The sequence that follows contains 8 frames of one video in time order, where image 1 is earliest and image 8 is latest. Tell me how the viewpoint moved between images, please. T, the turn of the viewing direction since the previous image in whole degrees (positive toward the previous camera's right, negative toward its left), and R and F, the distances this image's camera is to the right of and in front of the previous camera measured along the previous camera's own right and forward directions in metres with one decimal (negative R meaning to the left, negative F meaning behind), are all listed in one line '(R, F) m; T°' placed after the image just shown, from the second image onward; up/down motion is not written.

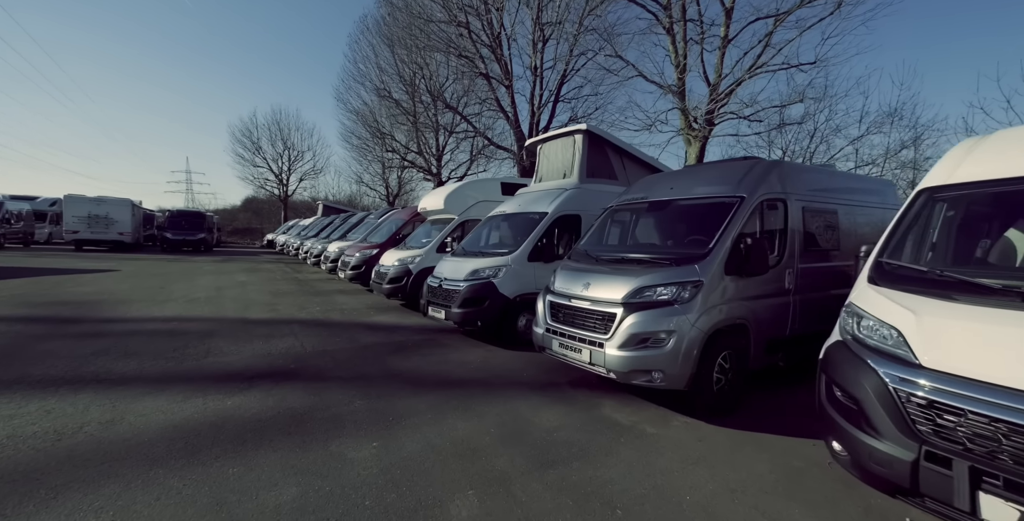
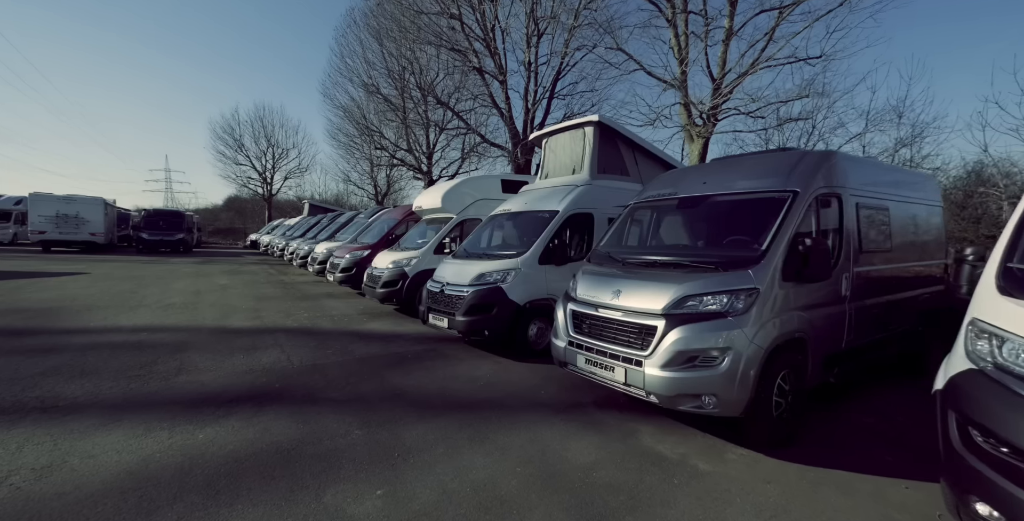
(-0.3, +0.6) m; +2°
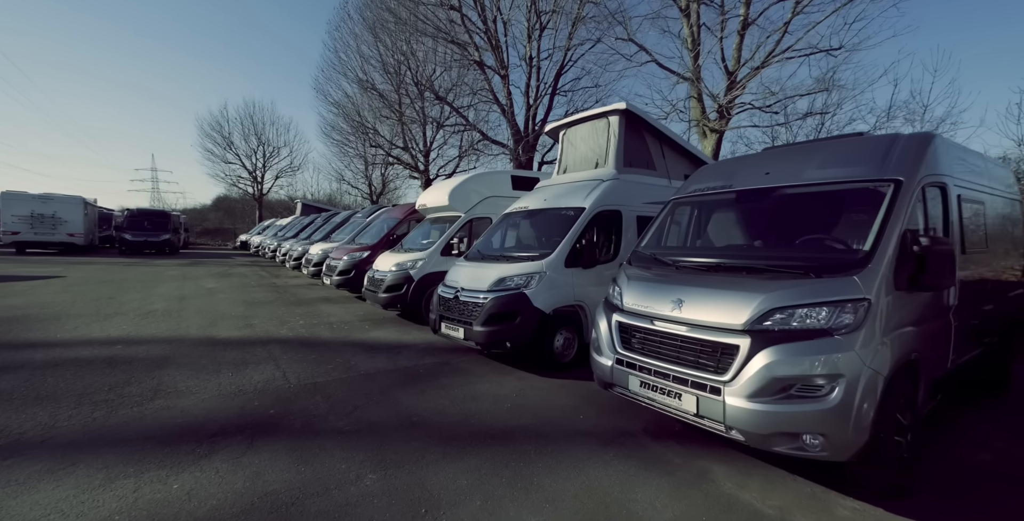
(-0.4, +0.6) m; +1°
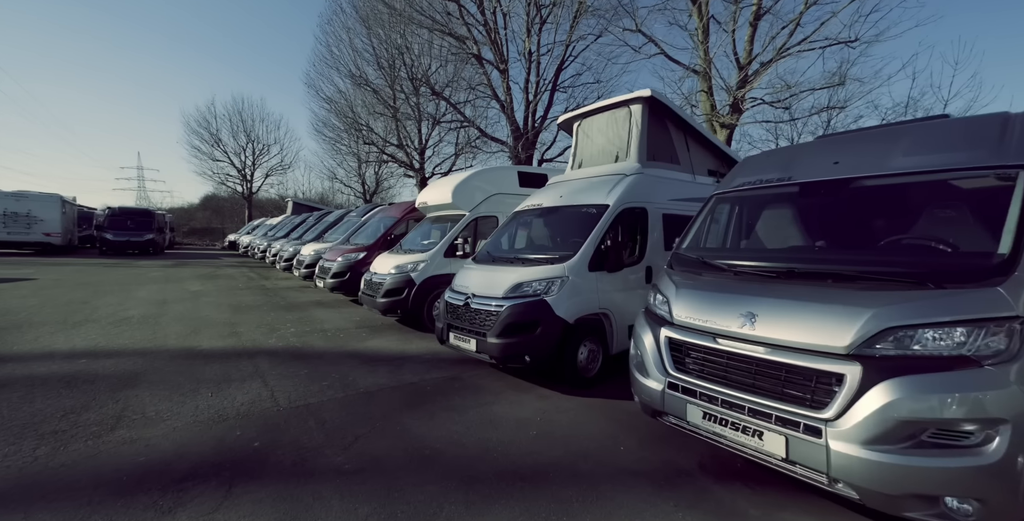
(-0.3, +0.6) m; +1°
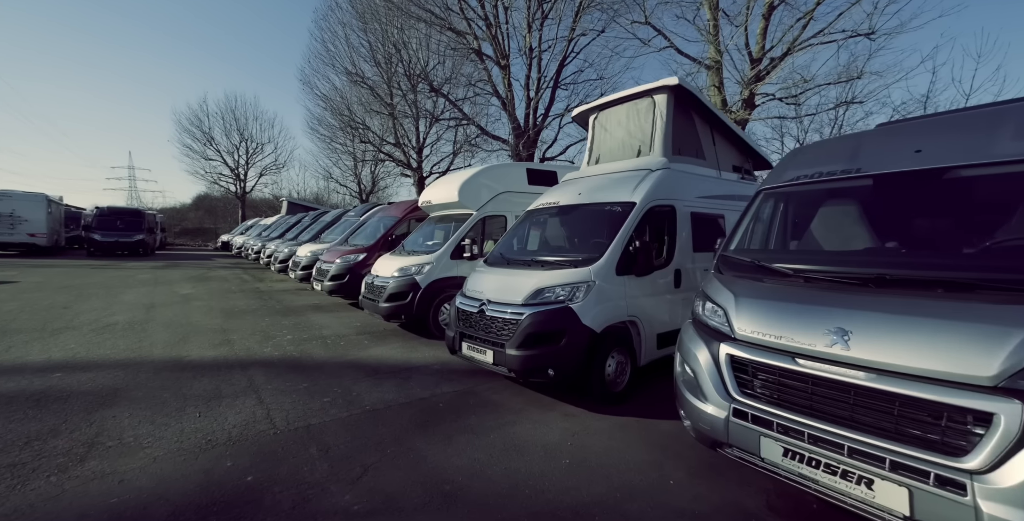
(-0.2, +0.4) m; +1°
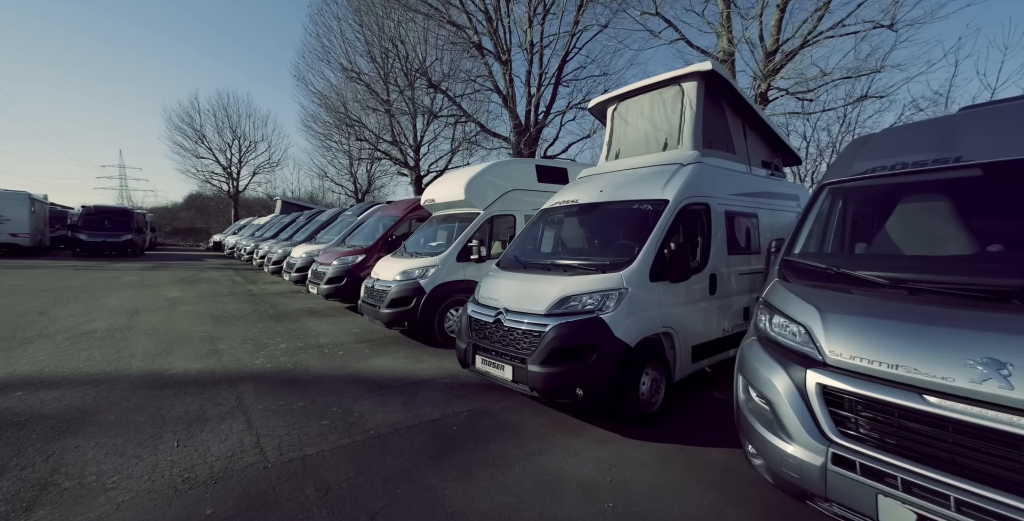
(-0.2, +0.5) m; +1°
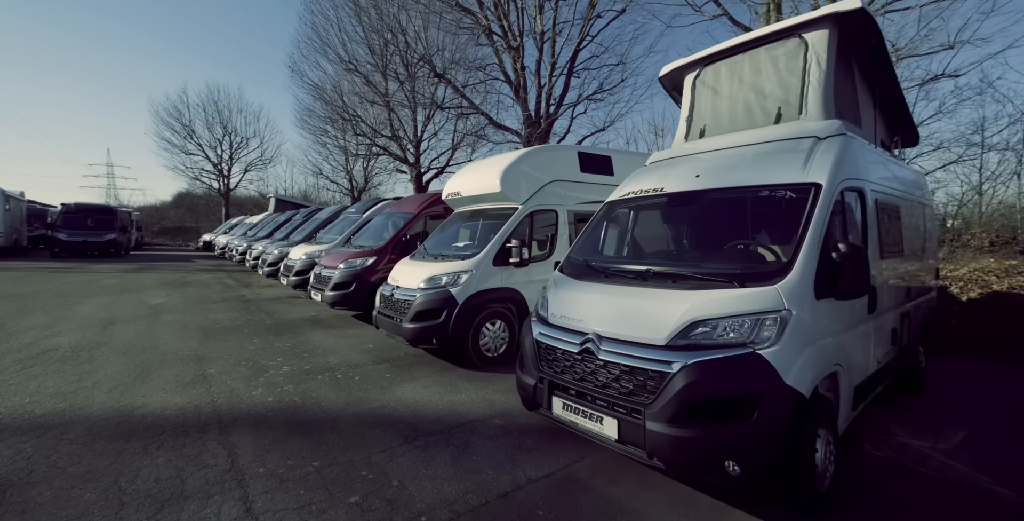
(-0.7, +1.1) m; +1°
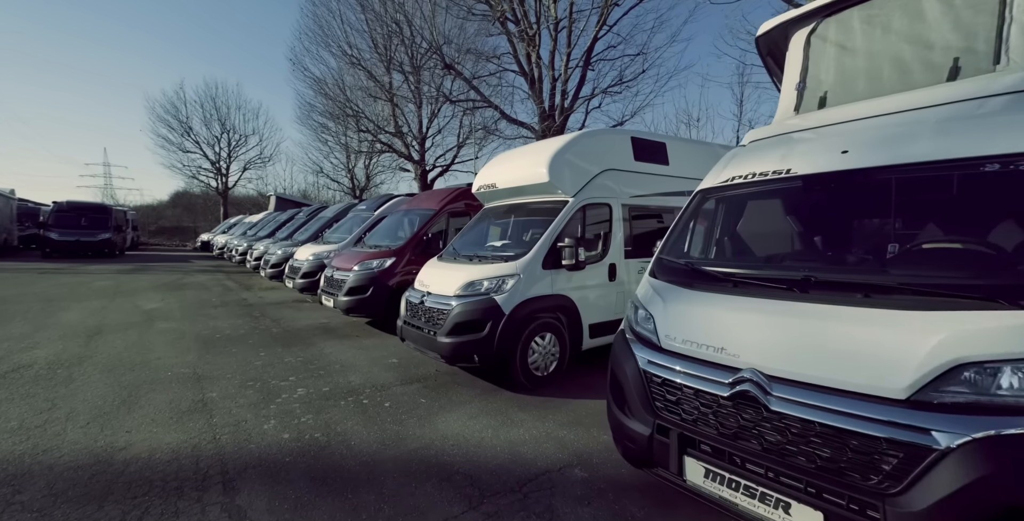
(-0.6, +0.8) m; 0°
